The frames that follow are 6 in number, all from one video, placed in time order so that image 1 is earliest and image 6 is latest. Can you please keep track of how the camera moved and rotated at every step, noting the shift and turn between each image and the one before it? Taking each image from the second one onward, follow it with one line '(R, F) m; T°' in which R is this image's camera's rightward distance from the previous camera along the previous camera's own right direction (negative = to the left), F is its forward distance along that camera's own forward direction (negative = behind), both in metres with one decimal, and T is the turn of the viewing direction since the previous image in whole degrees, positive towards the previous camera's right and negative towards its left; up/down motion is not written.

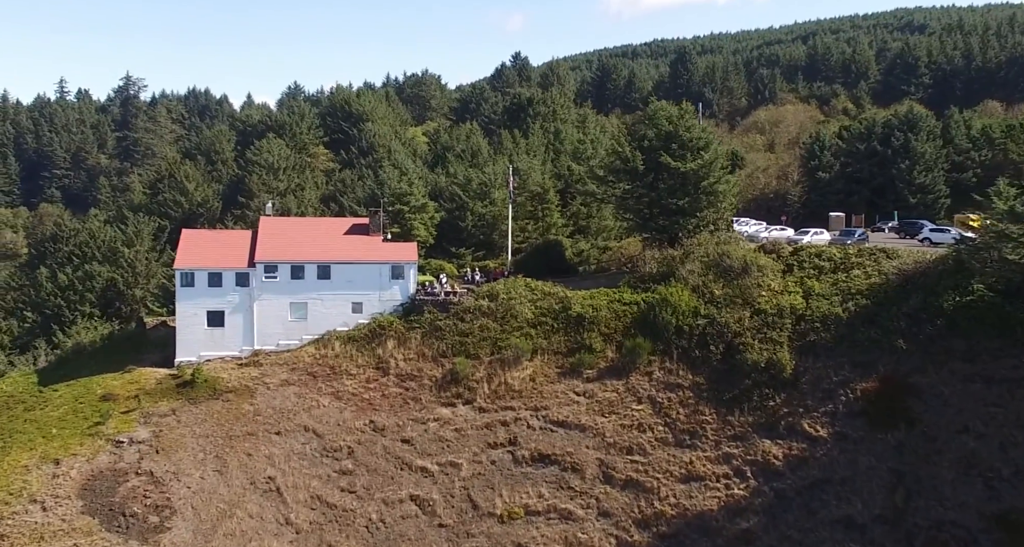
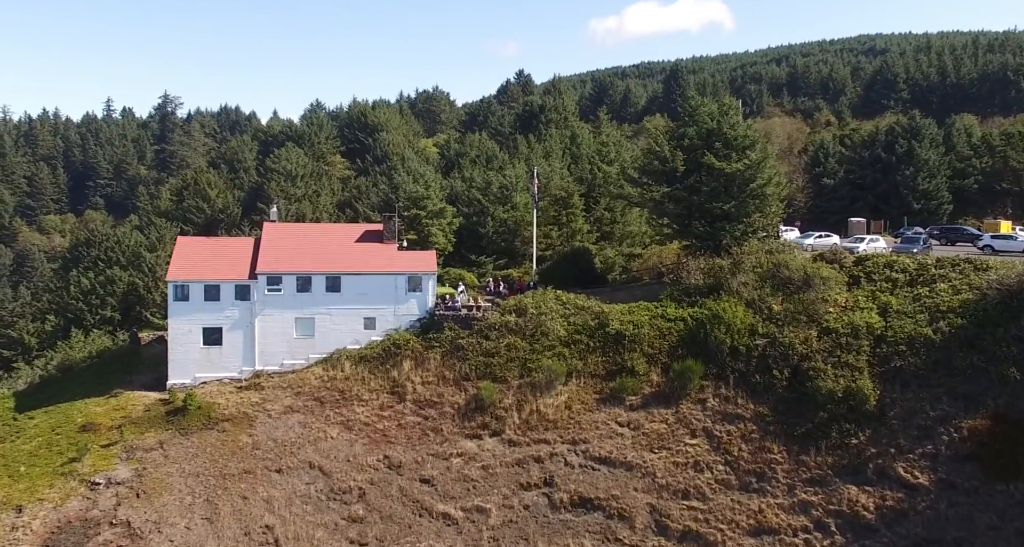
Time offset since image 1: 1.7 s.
(-0.8, +4.0) m; -1°
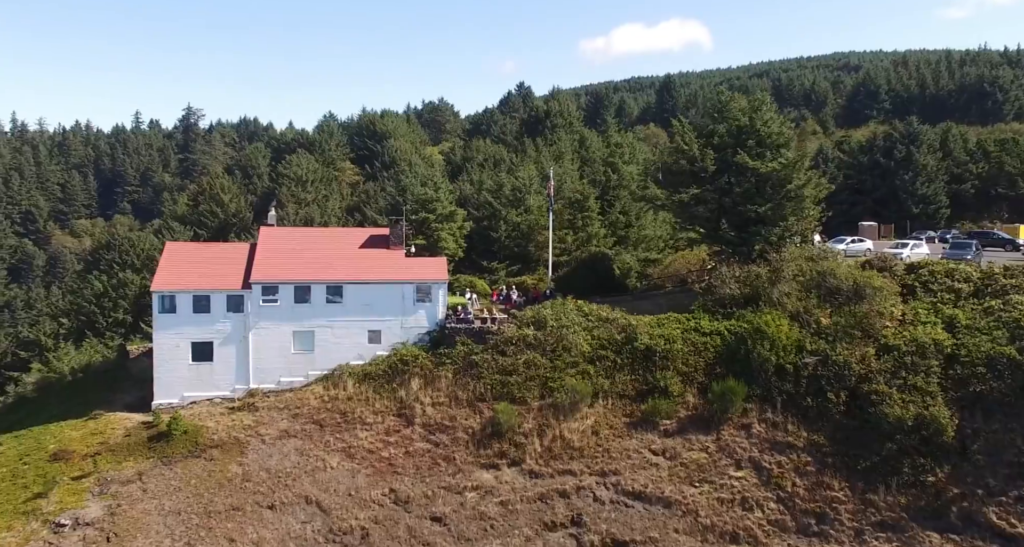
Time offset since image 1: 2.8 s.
(-0.5, +3.1) m; 0°
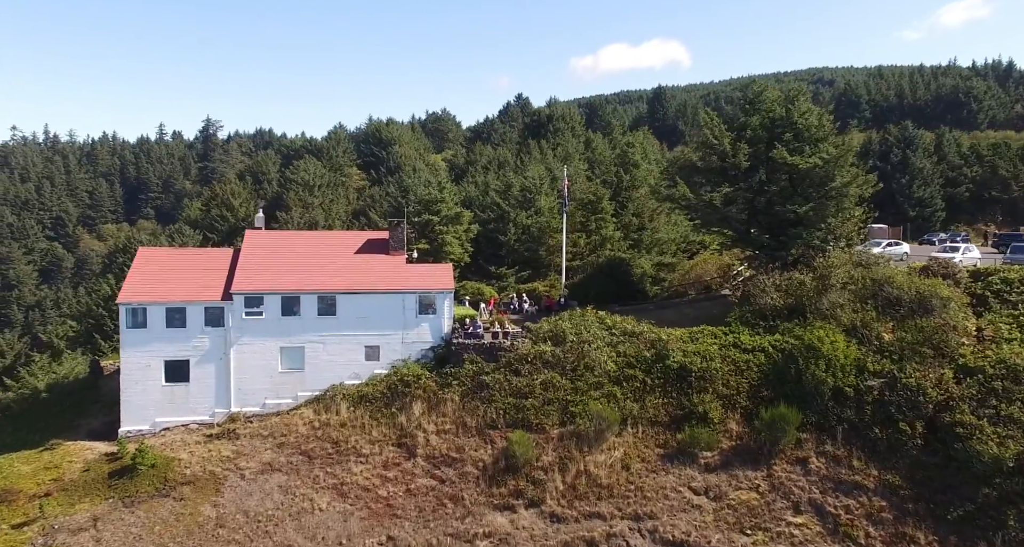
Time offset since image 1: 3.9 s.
(-0.4, +3.6) m; 0°
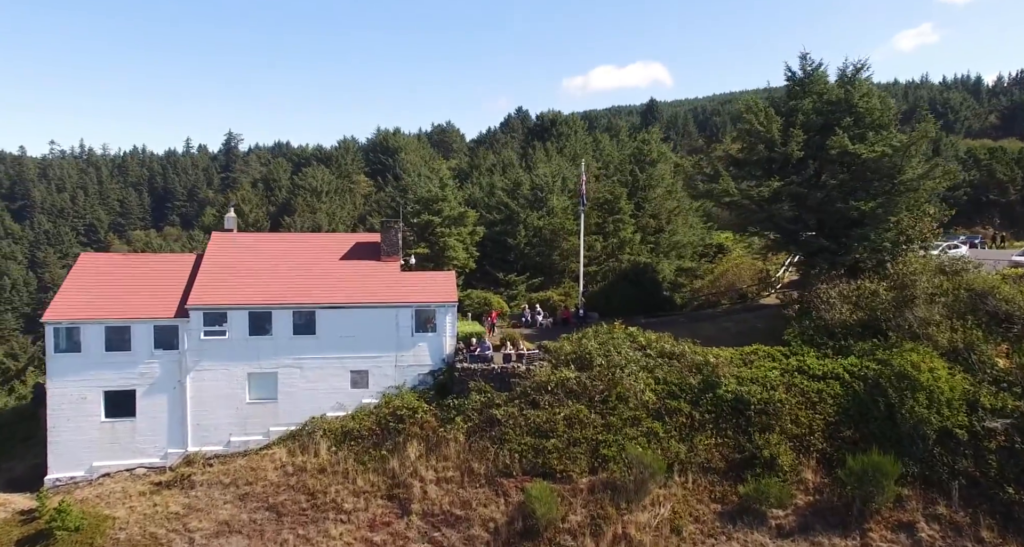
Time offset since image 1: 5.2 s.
(-0.4, +5.0) m; 0°
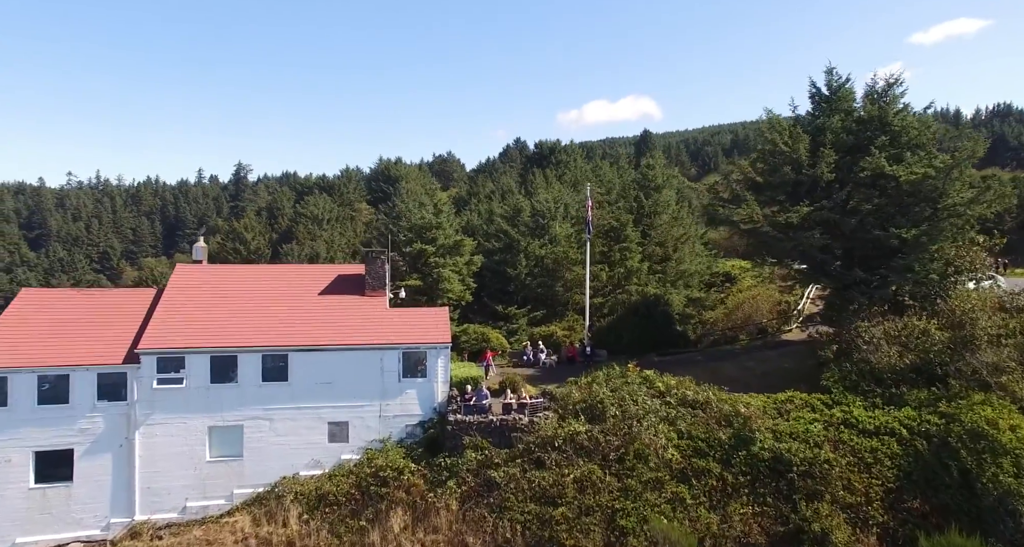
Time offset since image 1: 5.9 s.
(0.0, +3.0) m; 0°
